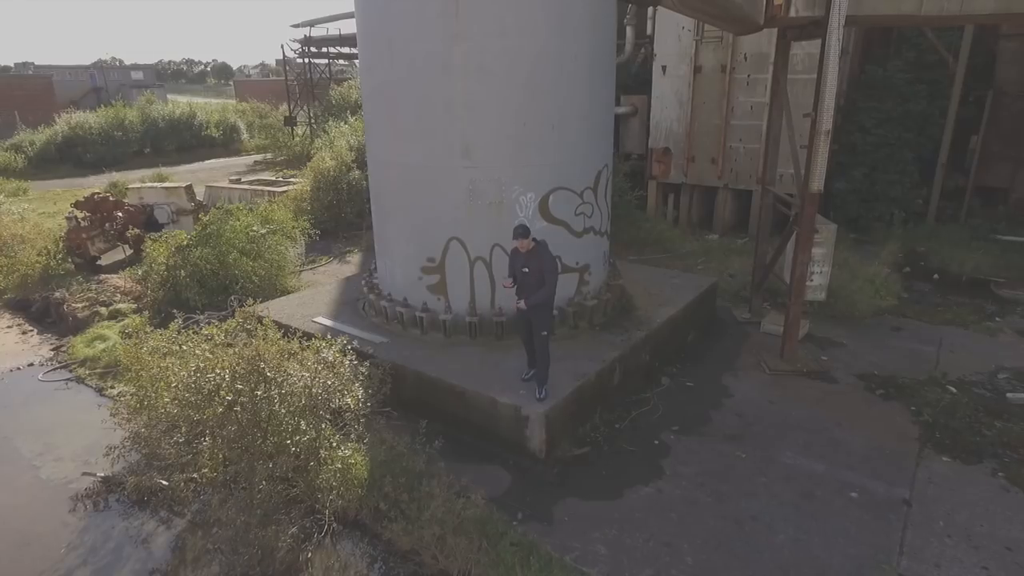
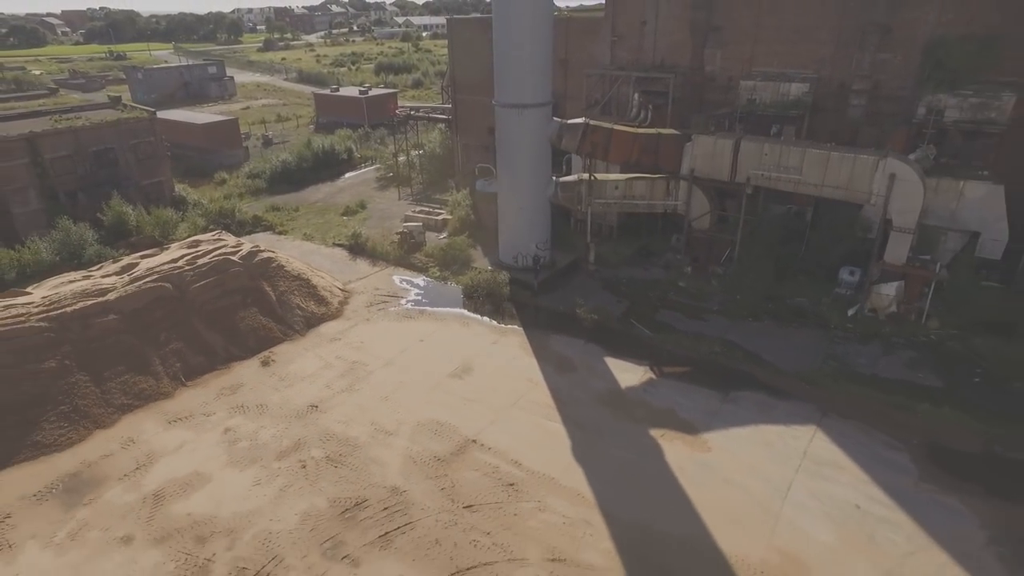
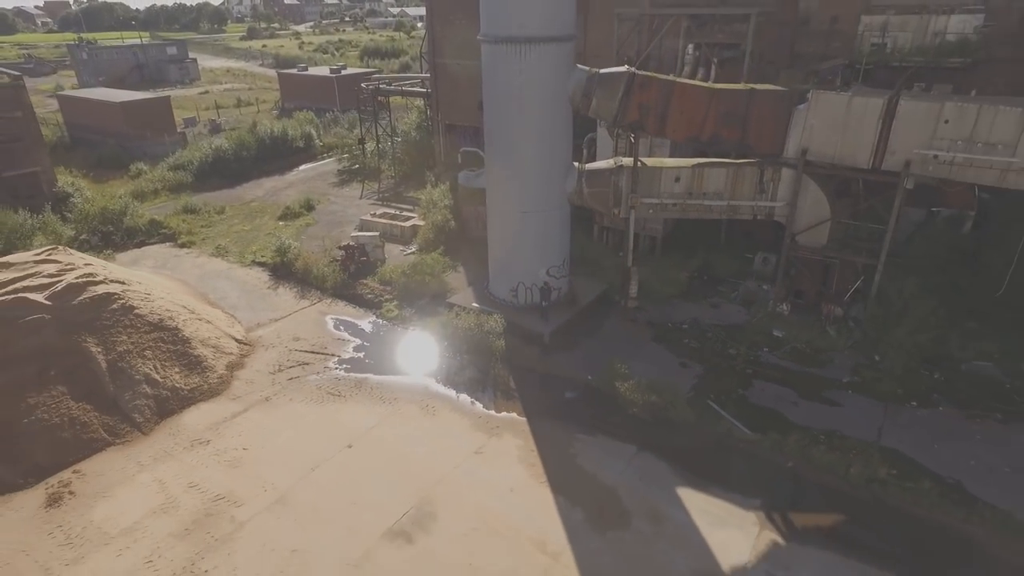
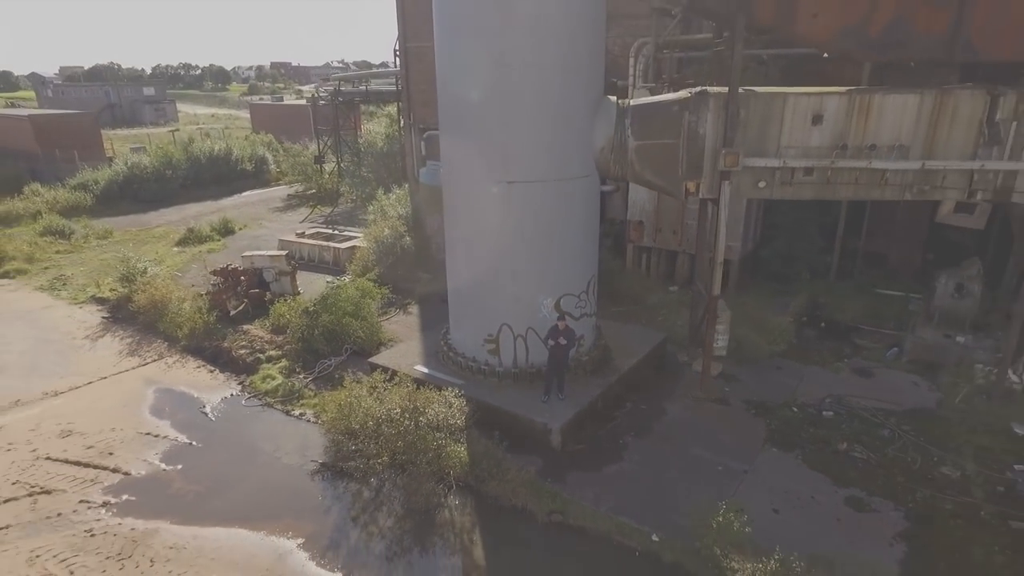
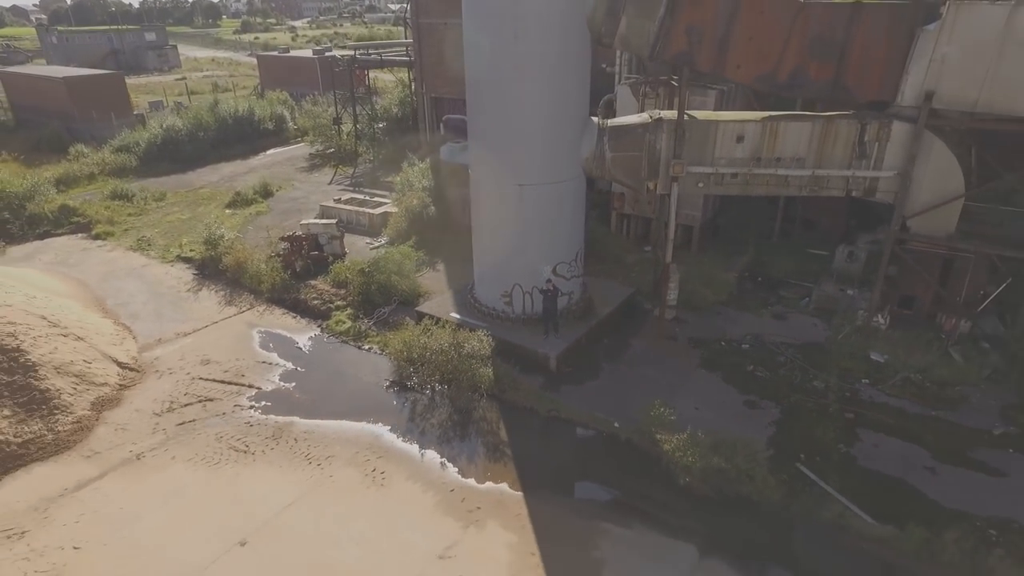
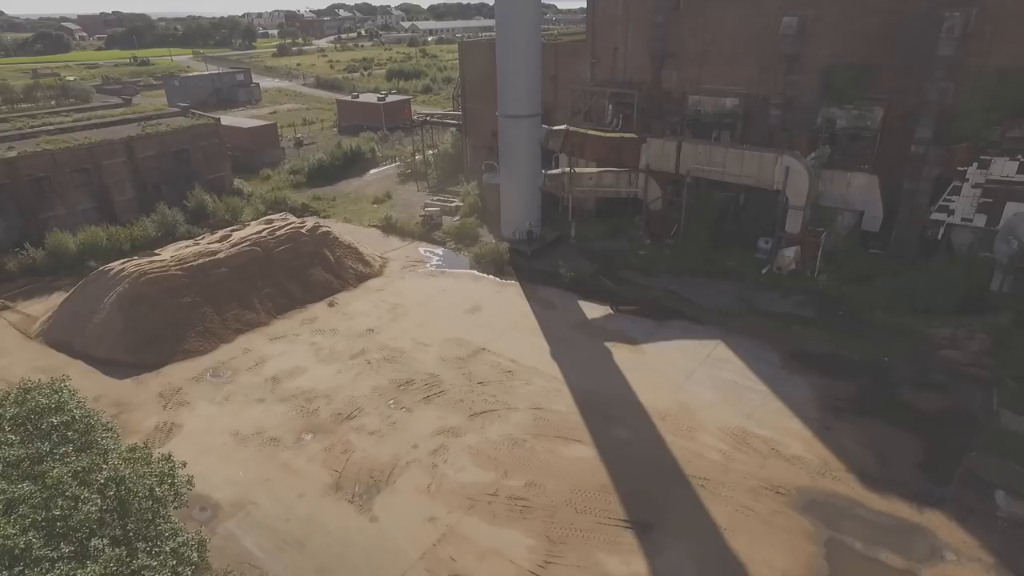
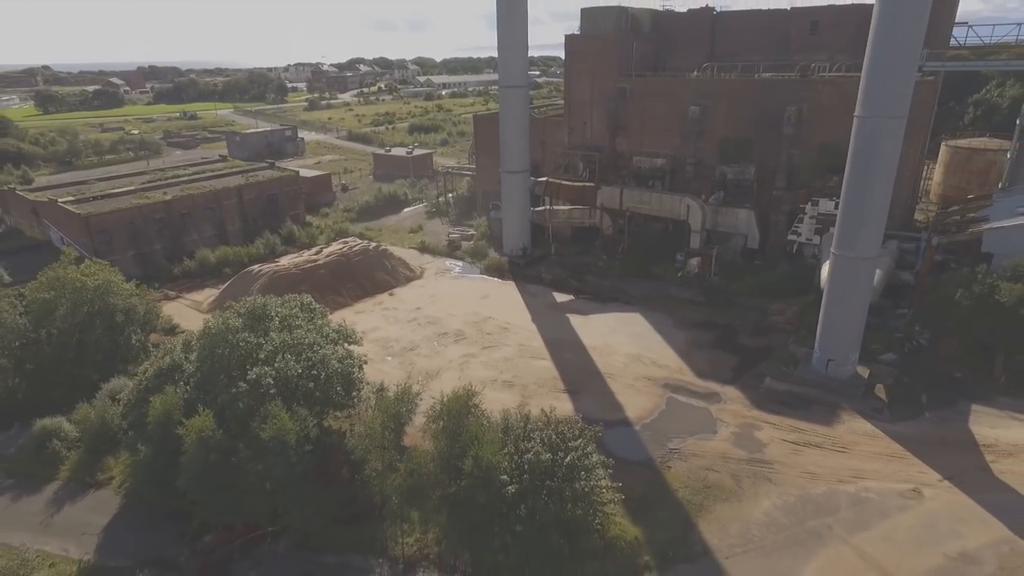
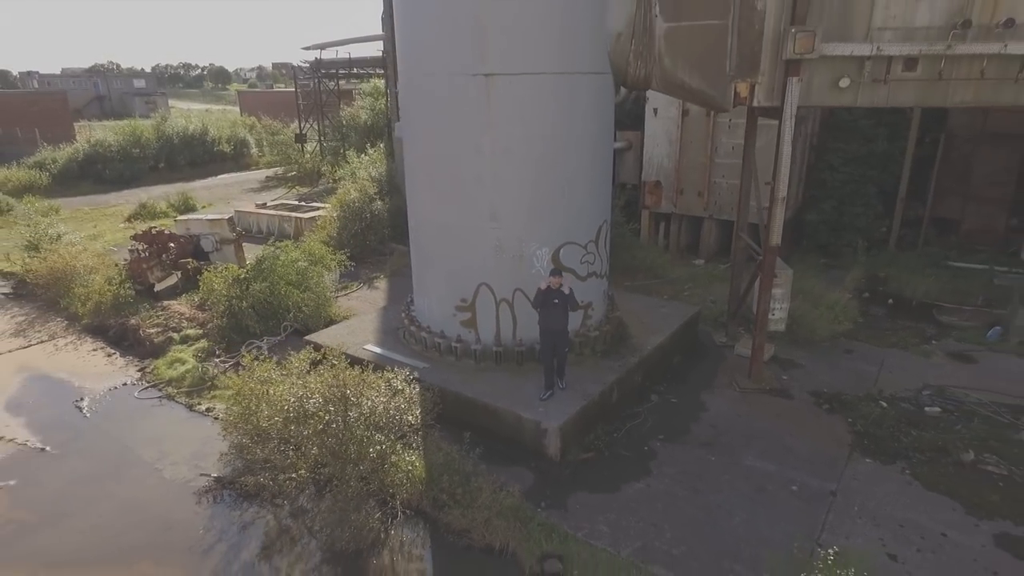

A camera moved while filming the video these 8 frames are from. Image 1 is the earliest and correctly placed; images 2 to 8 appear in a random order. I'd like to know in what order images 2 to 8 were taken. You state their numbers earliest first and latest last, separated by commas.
8, 4, 5, 3, 2, 6, 7
